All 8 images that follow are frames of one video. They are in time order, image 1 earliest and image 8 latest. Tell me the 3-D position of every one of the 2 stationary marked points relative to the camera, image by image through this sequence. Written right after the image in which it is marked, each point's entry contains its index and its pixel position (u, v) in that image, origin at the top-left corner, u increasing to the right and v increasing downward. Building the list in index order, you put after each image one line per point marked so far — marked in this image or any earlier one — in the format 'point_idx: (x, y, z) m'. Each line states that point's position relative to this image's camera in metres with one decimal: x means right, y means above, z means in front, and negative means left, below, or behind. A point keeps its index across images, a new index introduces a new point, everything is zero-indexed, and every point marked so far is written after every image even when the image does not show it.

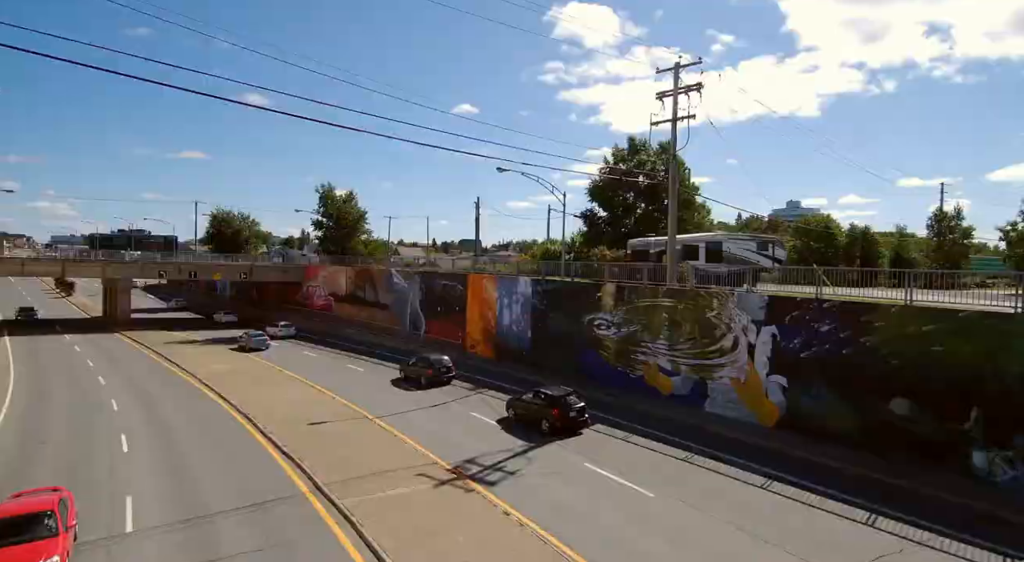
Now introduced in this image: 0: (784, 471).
0: (+7.8, -5.5, +17.0) m
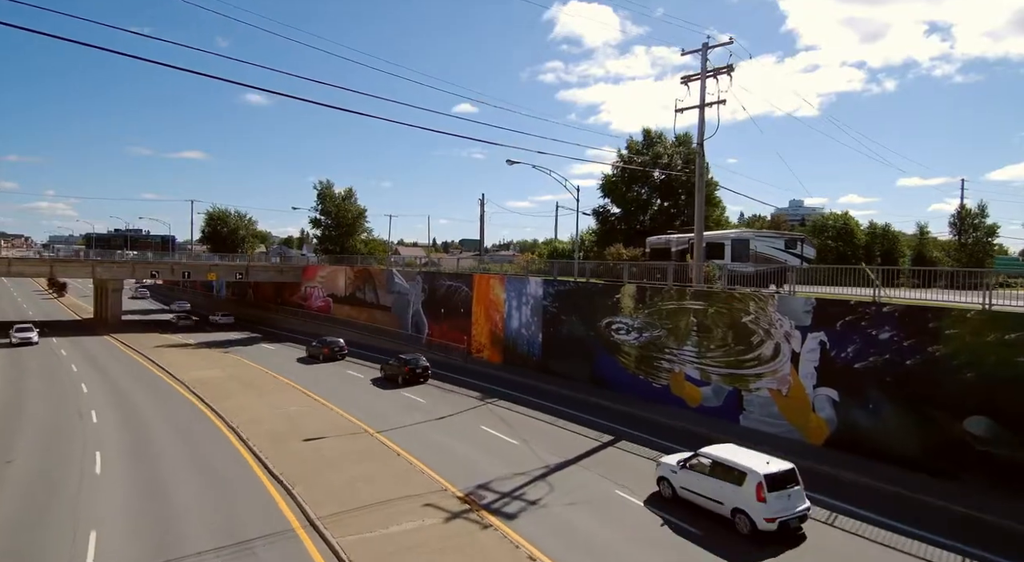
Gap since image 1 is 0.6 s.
0: (+8.3, -5.5, +14.9) m
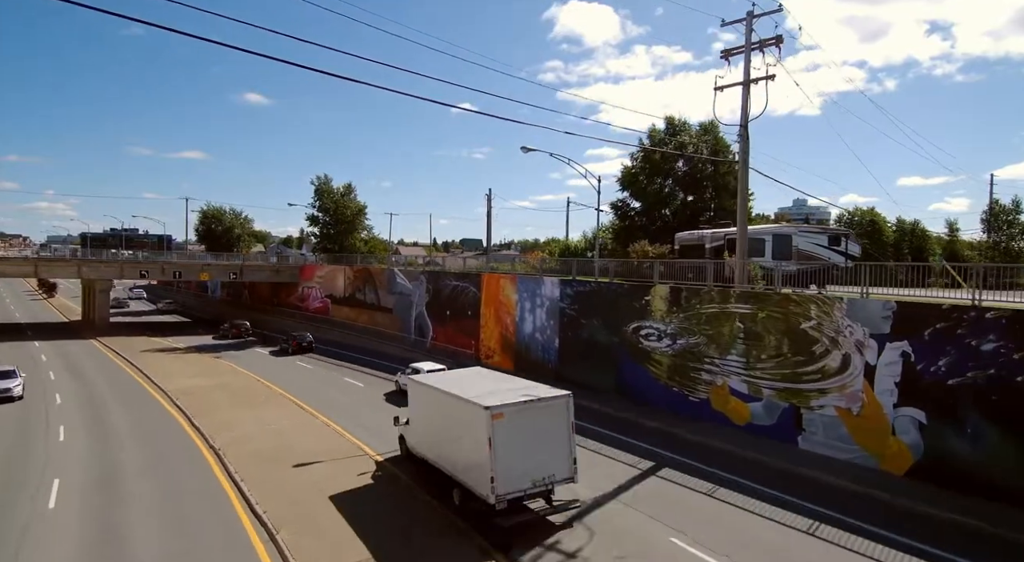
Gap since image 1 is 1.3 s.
0: (+9.0, -5.5, +12.2) m
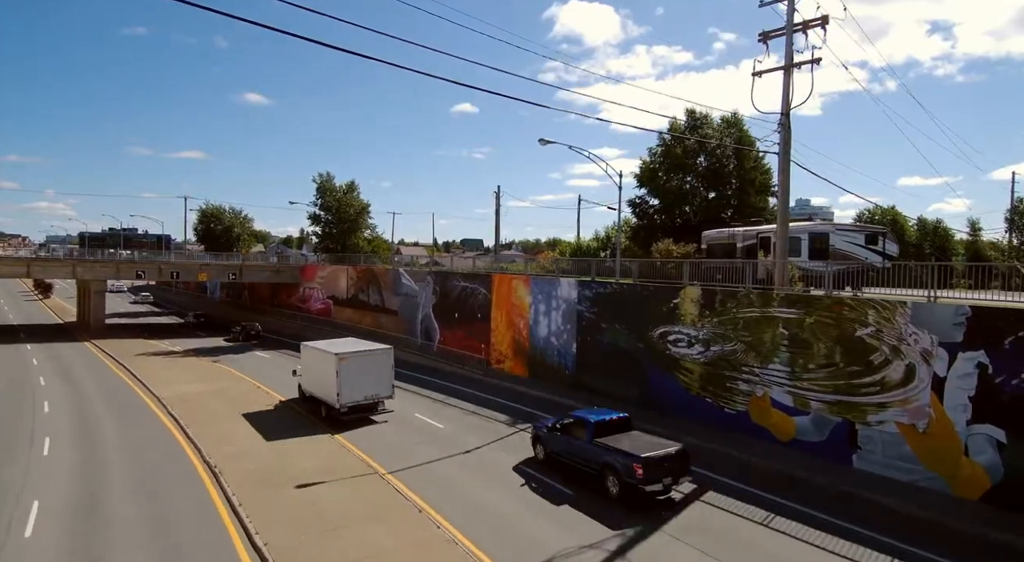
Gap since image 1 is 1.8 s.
0: (+9.7, -5.6, +10.6) m
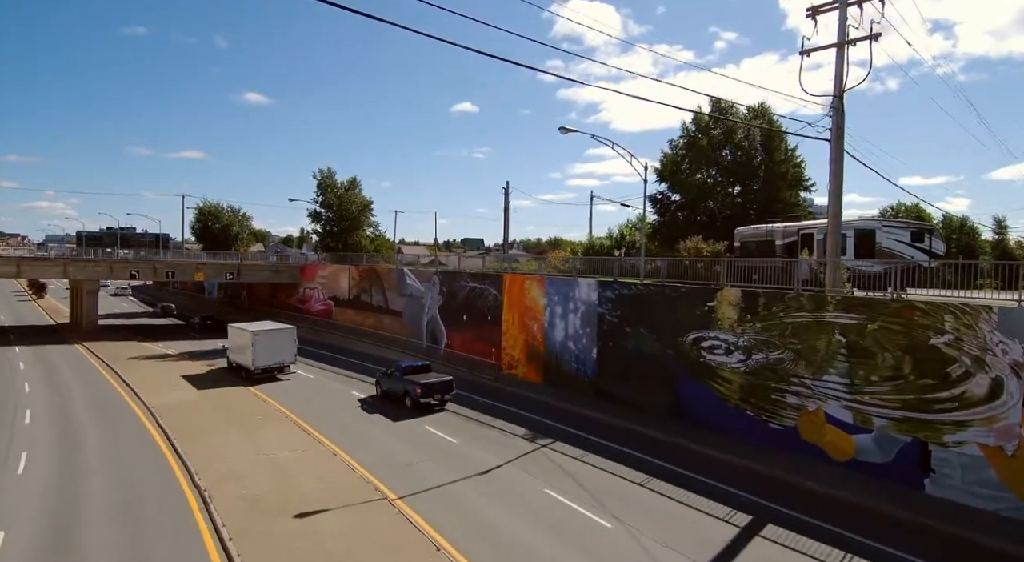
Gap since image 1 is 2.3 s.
0: (+10.3, -5.6, +8.8) m
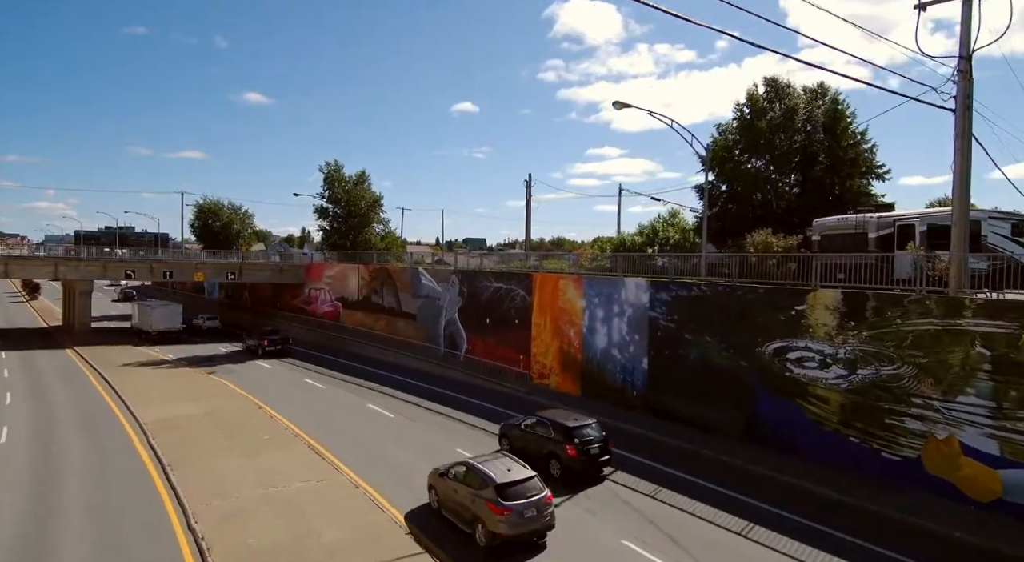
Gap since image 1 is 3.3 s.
0: (+11.7, -5.6, +5.9) m
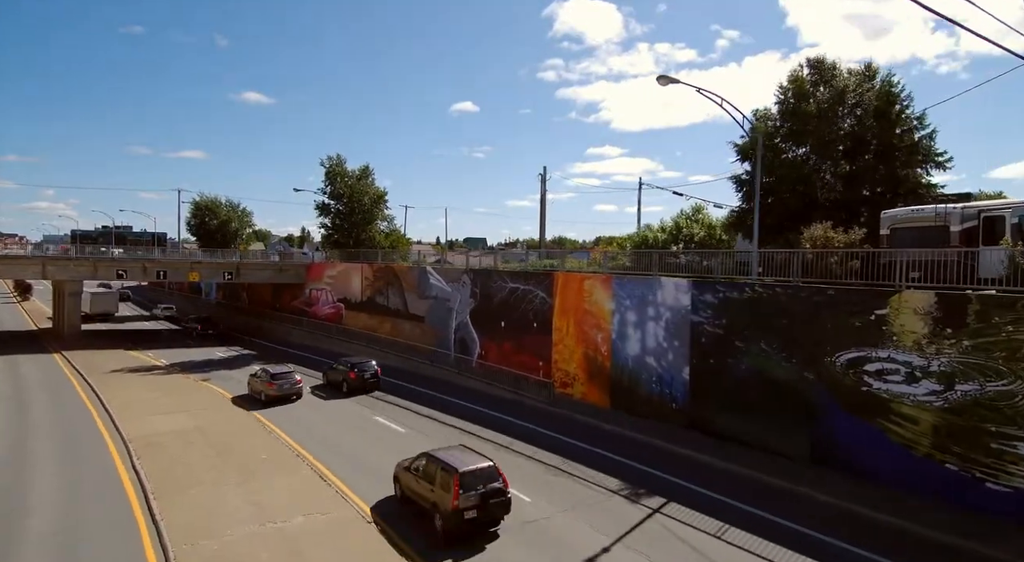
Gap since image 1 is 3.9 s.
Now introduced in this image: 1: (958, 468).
0: (+12.6, -5.6, +3.6) m
1: (+9.6, -4.0, +12.6) m
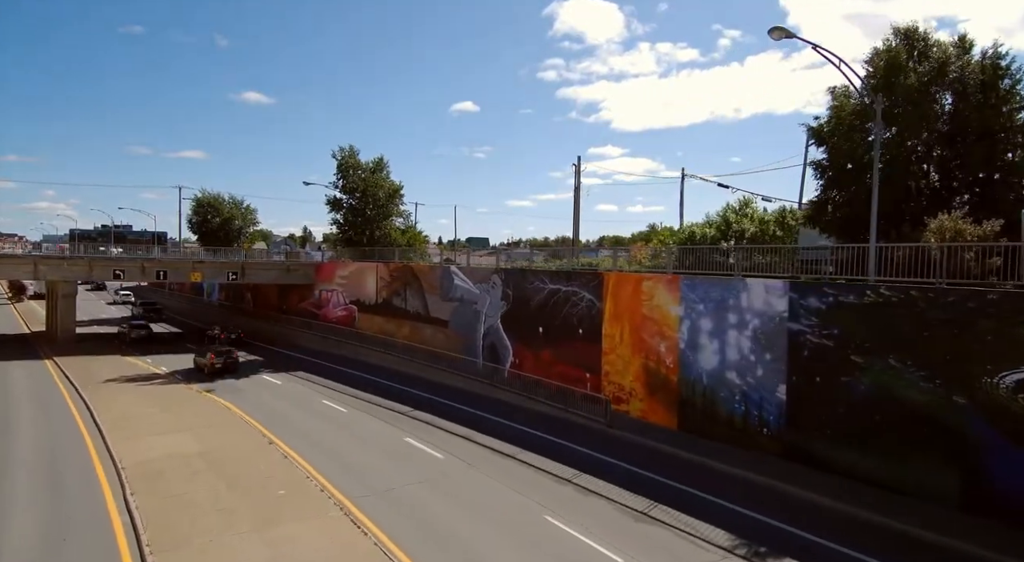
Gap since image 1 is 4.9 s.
0: (+14.3, -5.6, +0.7) m
1: (+11.3, -4.0, +9.6) m
